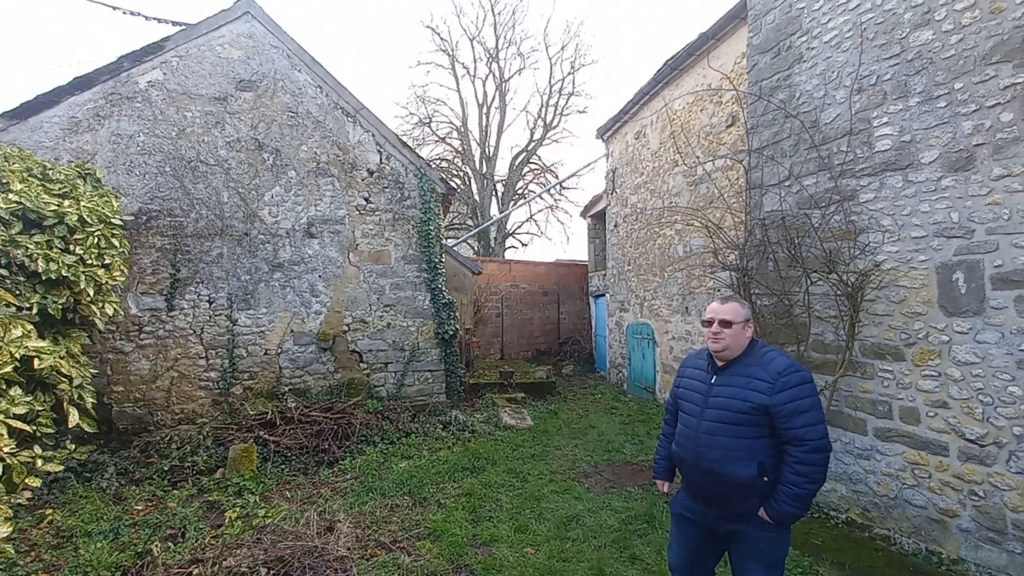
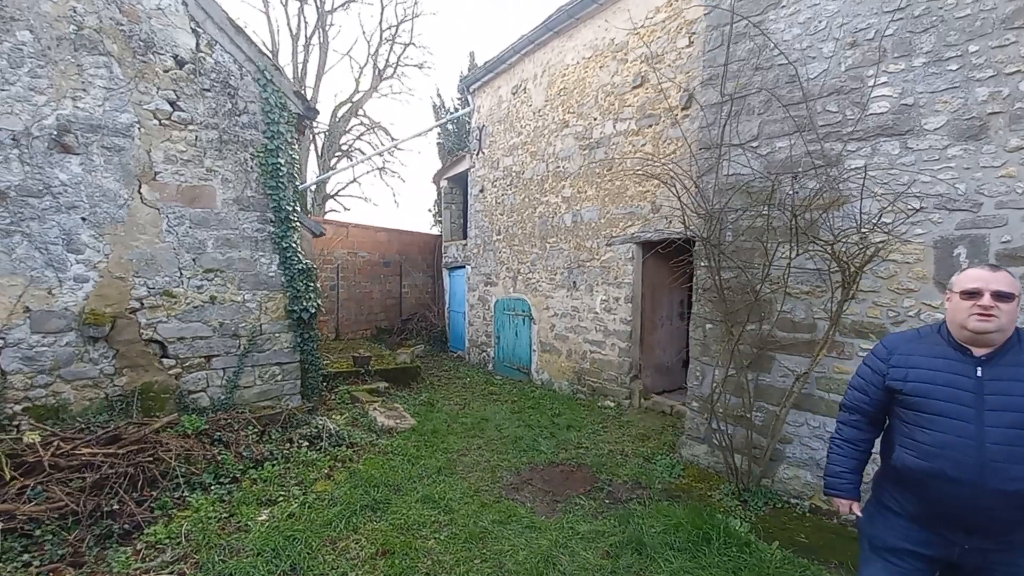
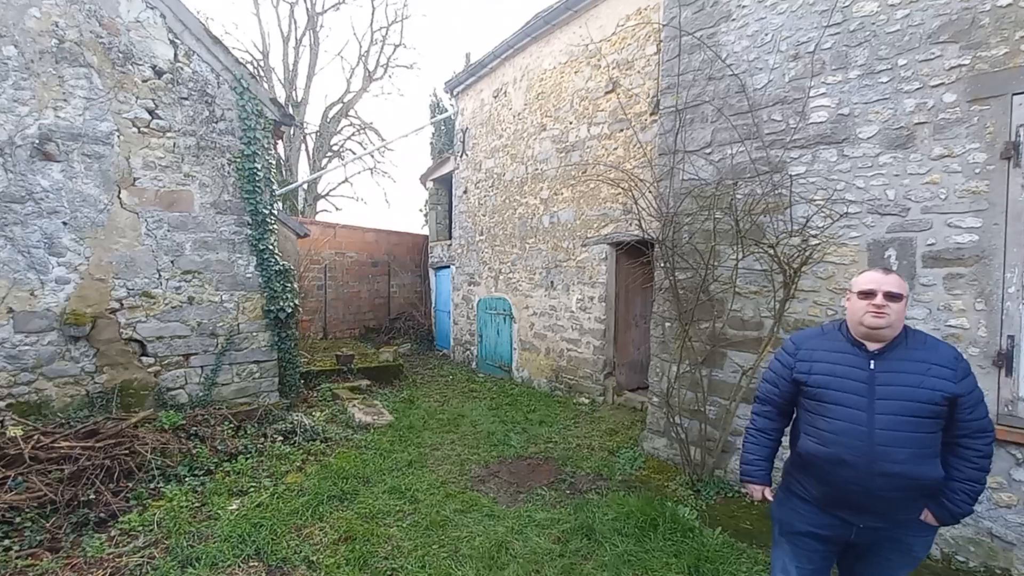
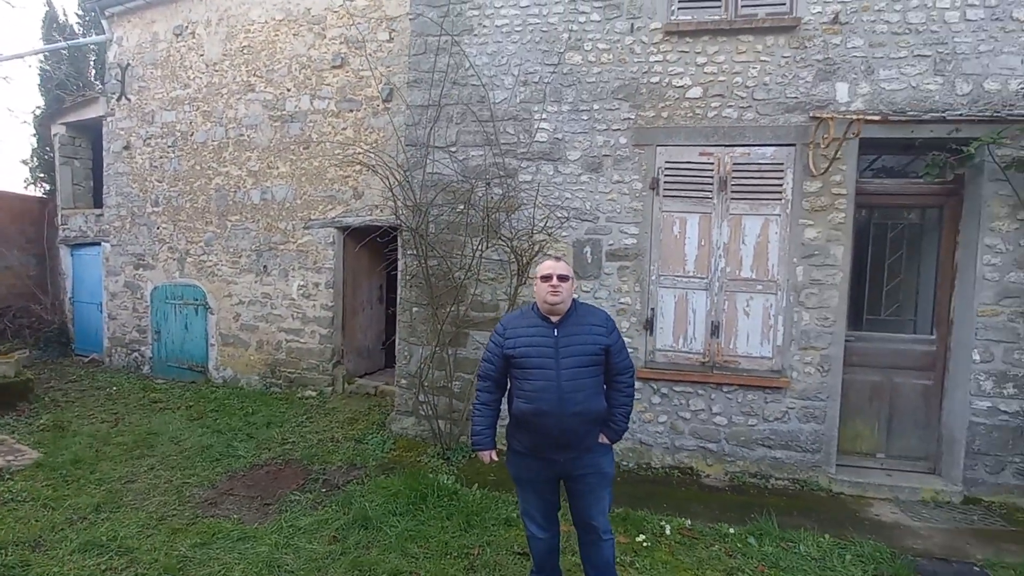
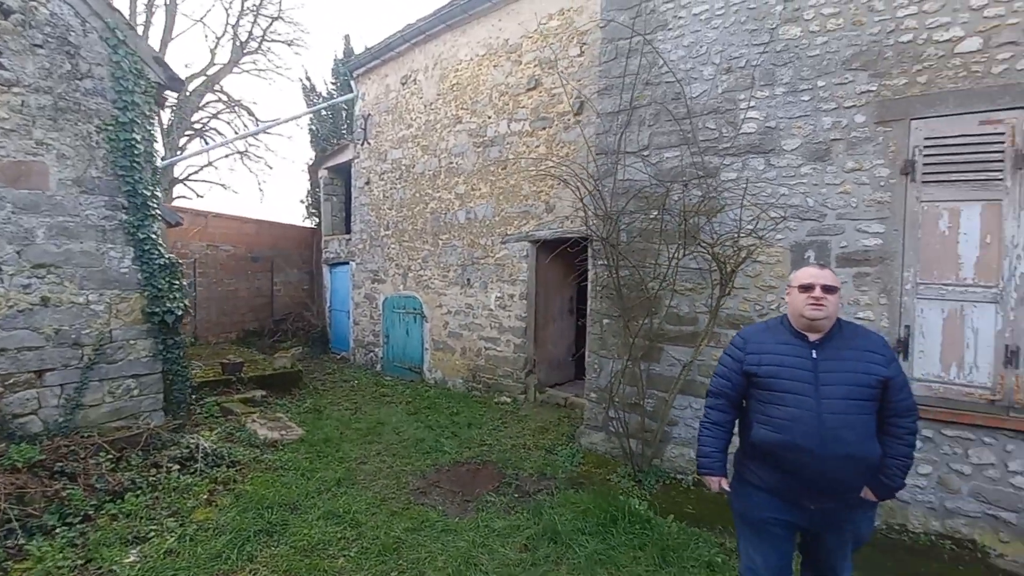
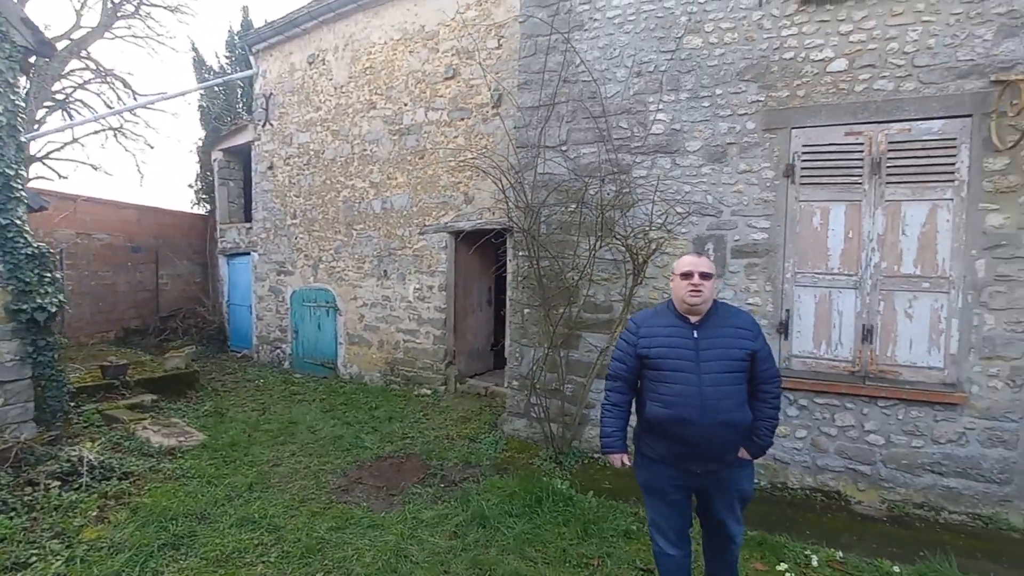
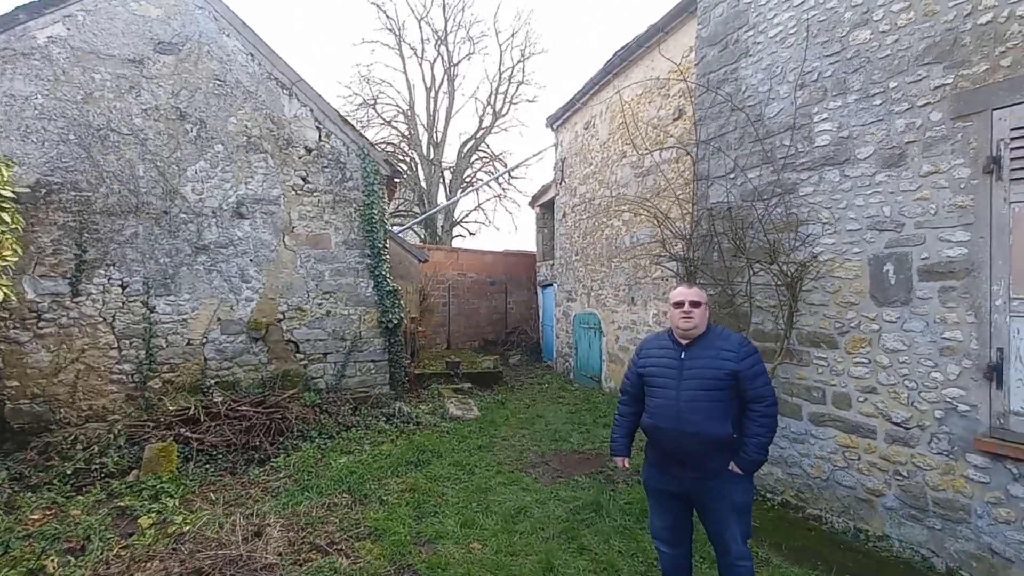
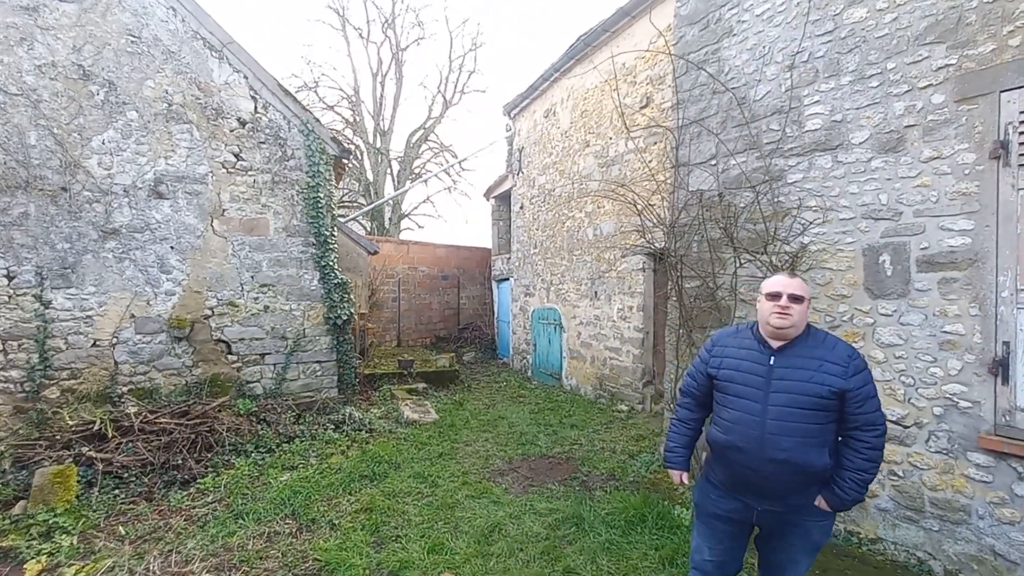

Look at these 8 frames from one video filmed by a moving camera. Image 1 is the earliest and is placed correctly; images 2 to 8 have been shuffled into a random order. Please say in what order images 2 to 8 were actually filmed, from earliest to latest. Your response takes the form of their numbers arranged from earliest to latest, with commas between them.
7, 8, 3, 2, 5, 6, 4
